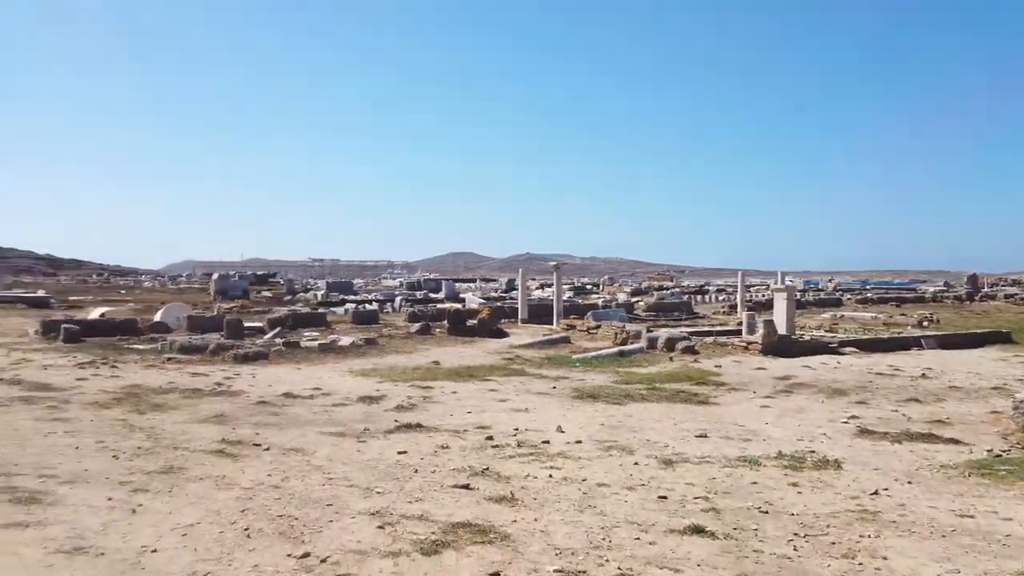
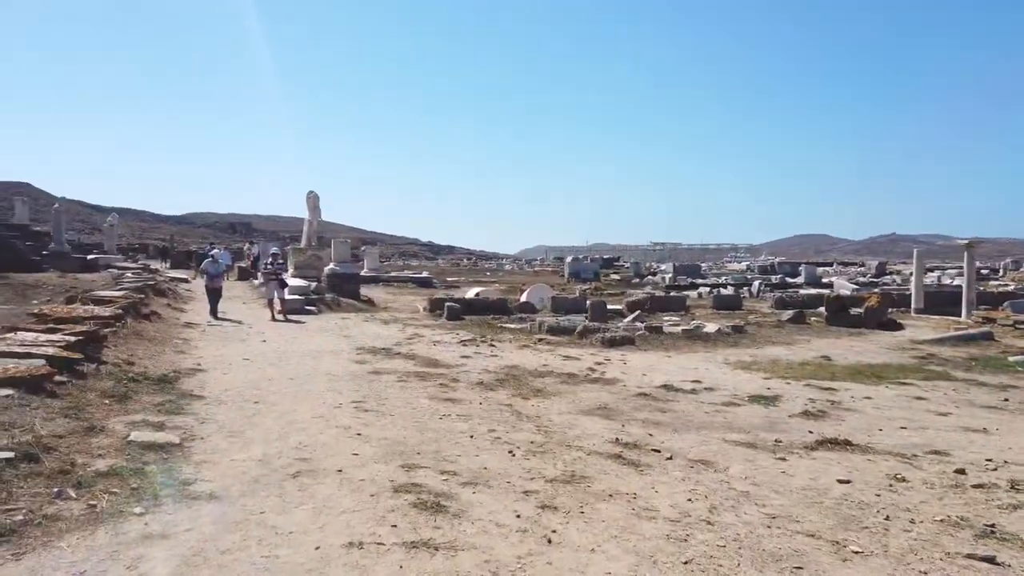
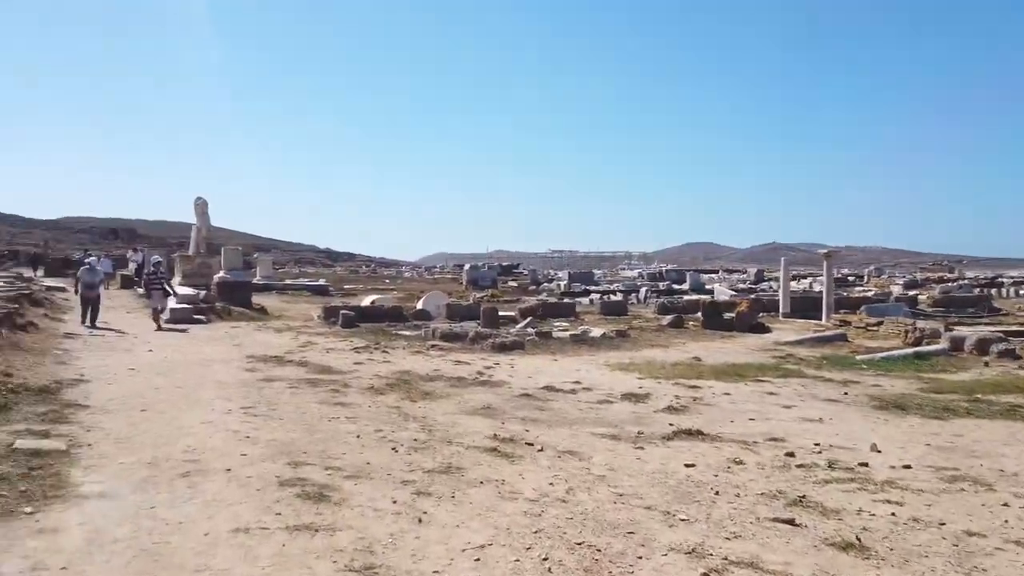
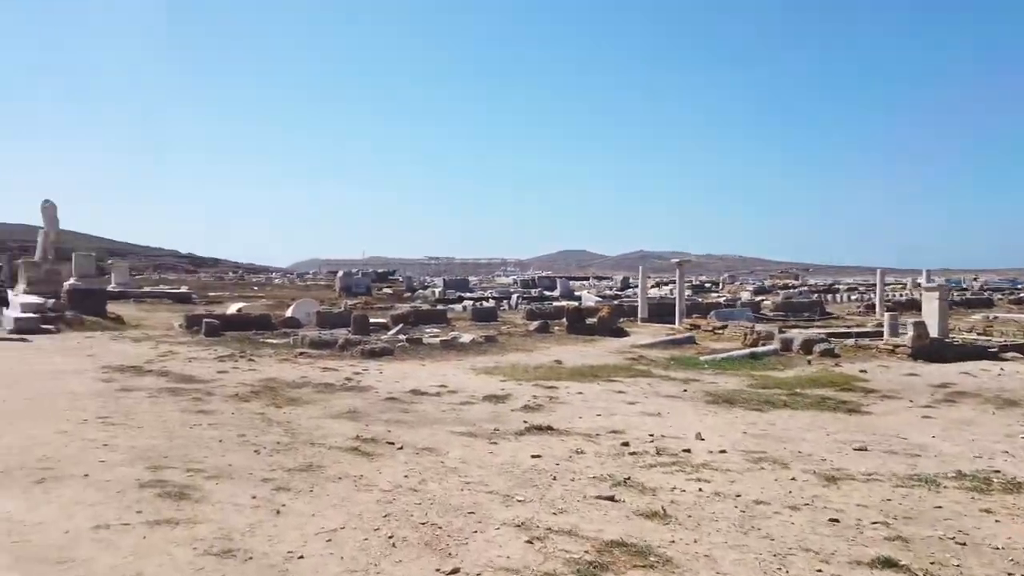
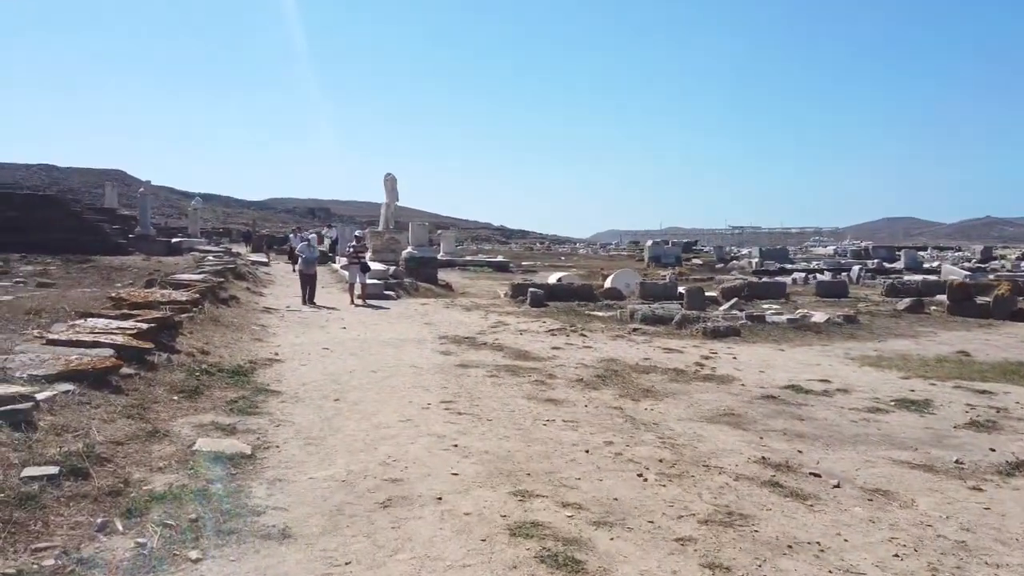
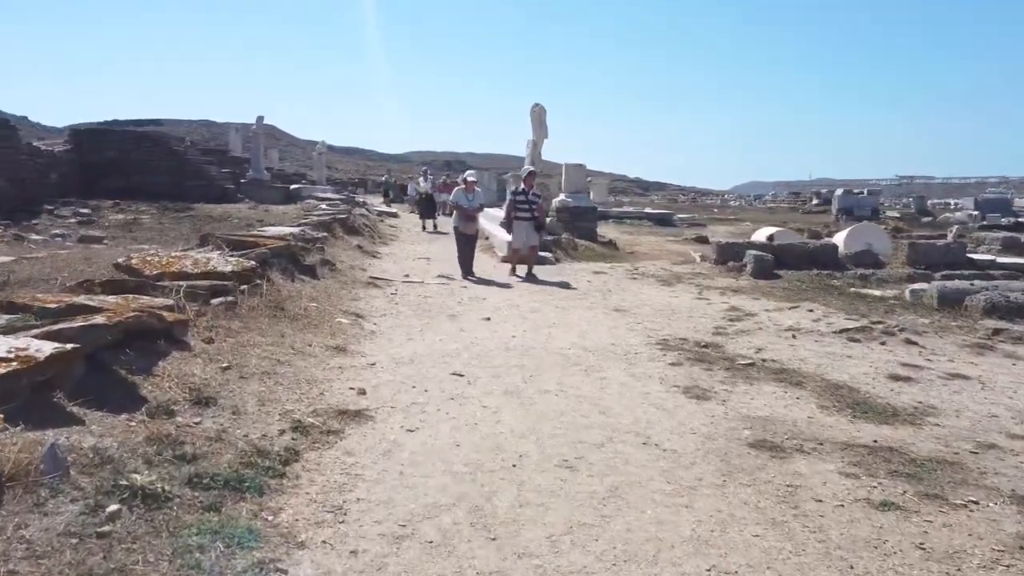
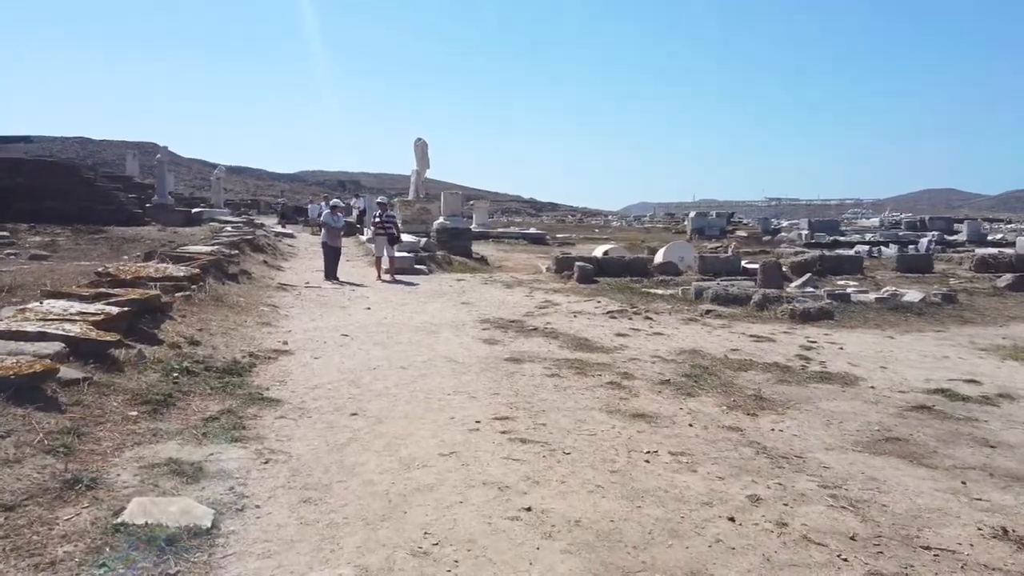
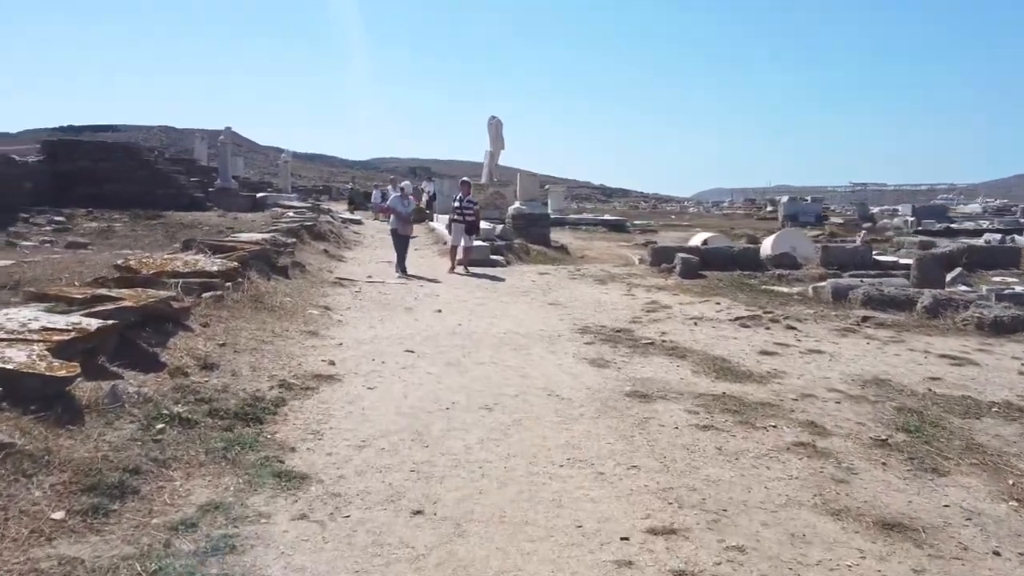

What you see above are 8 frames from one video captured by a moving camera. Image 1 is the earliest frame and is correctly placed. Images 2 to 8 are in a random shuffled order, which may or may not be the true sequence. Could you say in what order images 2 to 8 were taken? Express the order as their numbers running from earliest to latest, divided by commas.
4, 3, 2, 5, 7, 8, 6
